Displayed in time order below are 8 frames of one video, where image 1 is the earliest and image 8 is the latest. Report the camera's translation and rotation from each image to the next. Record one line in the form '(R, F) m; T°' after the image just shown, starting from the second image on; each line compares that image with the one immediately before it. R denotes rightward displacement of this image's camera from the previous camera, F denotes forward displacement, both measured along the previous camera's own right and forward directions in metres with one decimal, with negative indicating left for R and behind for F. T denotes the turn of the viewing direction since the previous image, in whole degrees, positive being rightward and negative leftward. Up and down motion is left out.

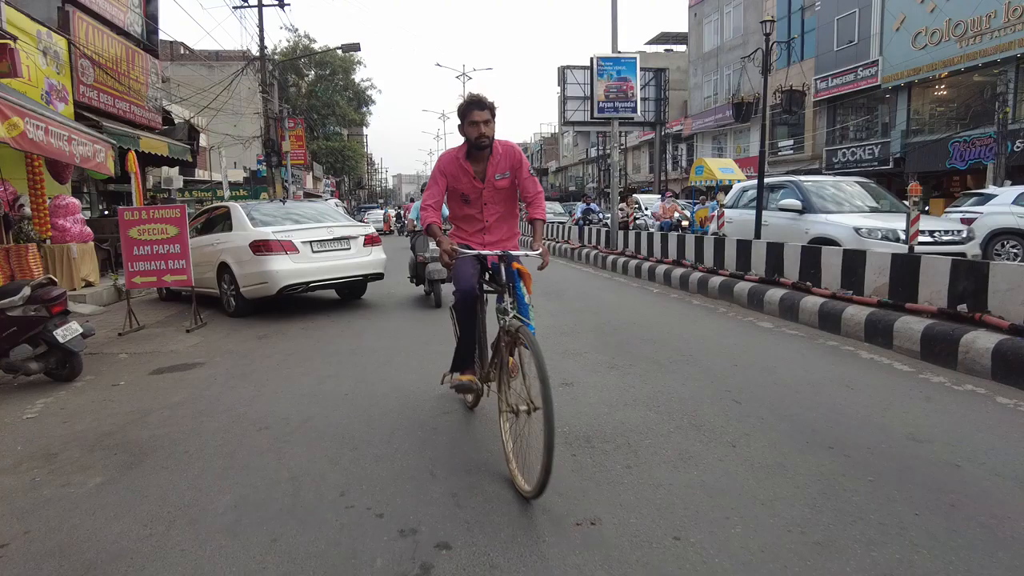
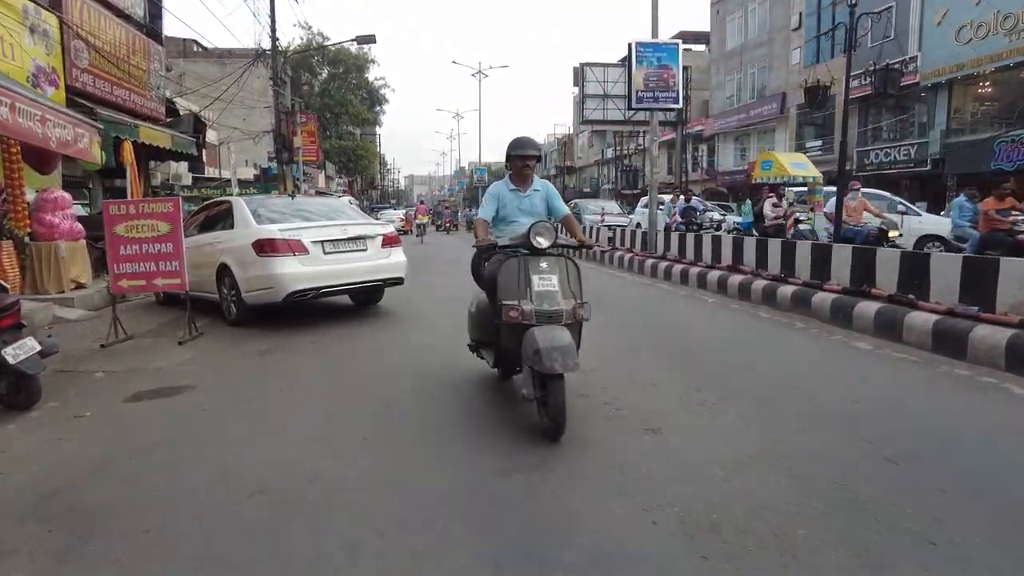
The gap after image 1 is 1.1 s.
(-0.3, +1.1) m; -1°
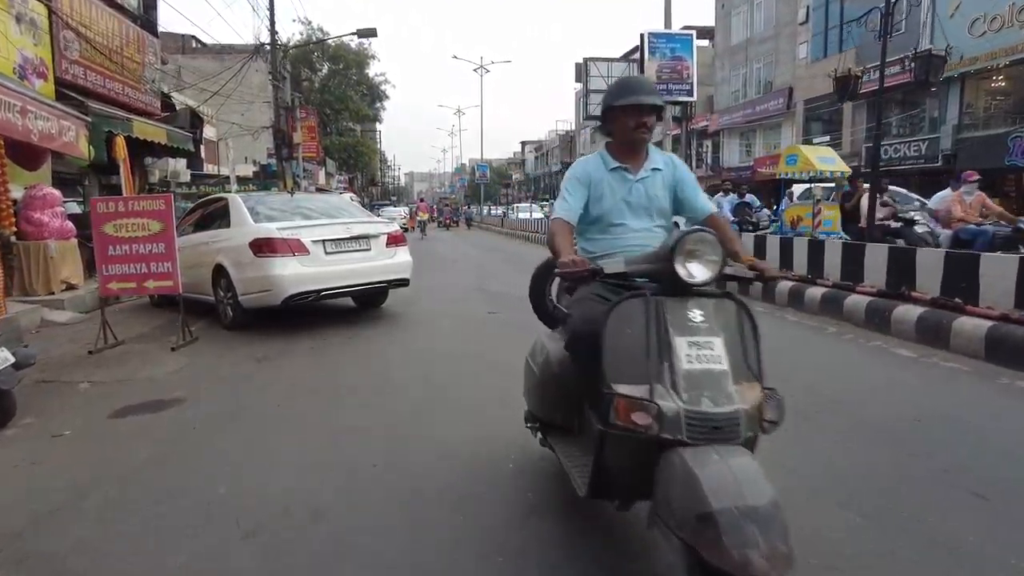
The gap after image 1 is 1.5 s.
(-0.1, +0.4) m; 0°
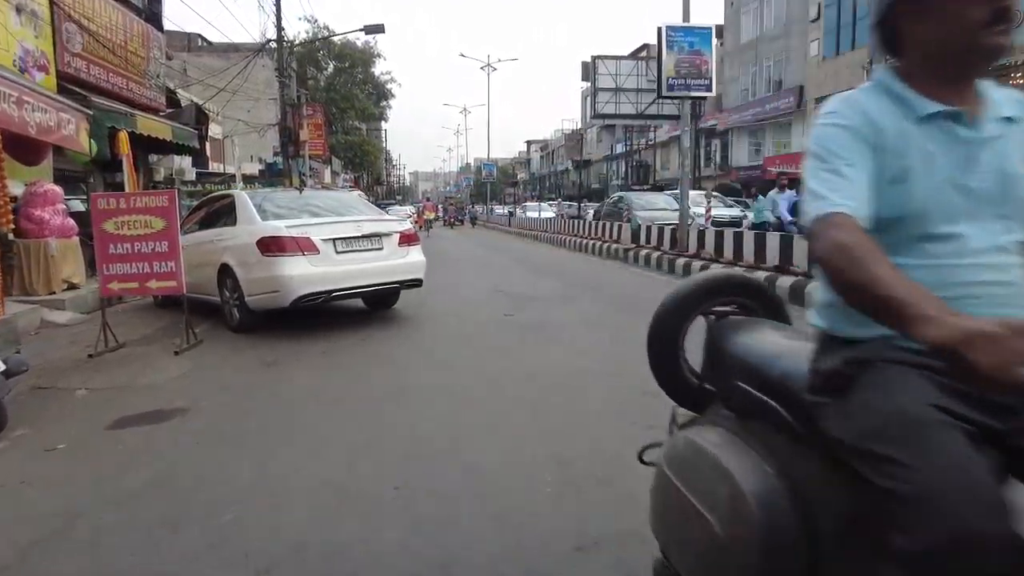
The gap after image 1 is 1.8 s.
(-0.2, +0.3) m; 0°
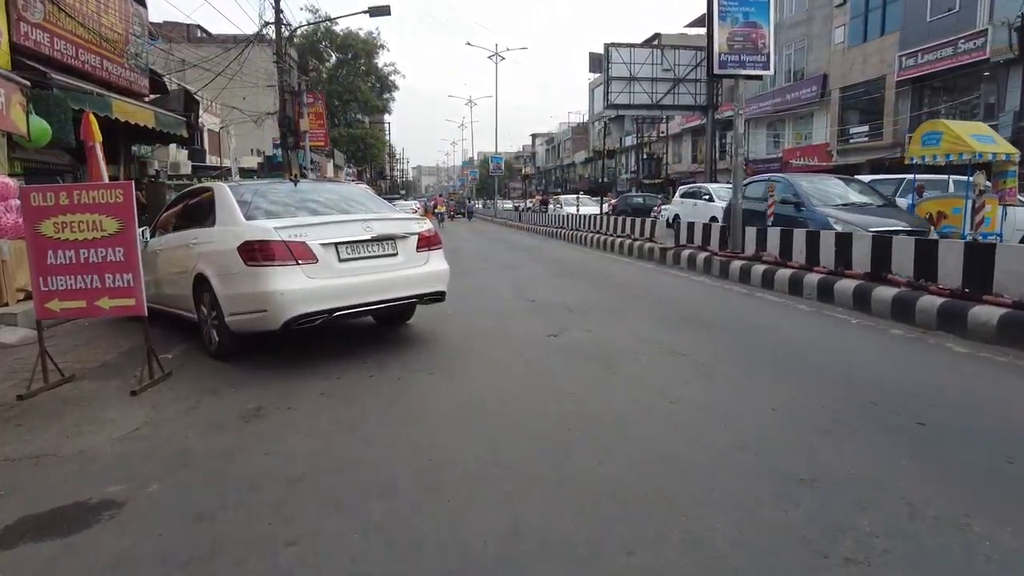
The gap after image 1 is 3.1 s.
(-0.4, +1.5) m; 0°
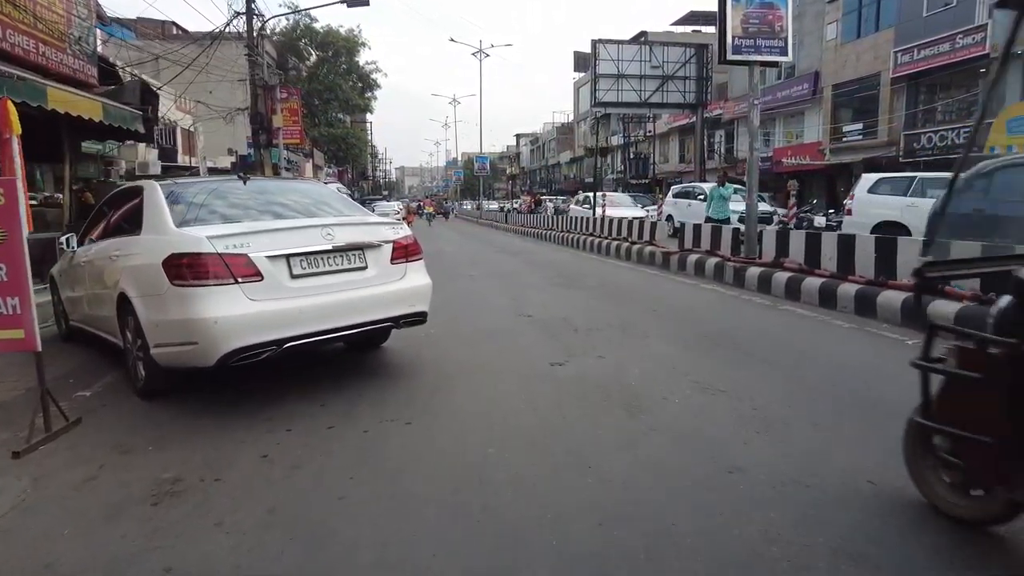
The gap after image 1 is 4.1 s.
(-0.1, +1.1) m; +1°
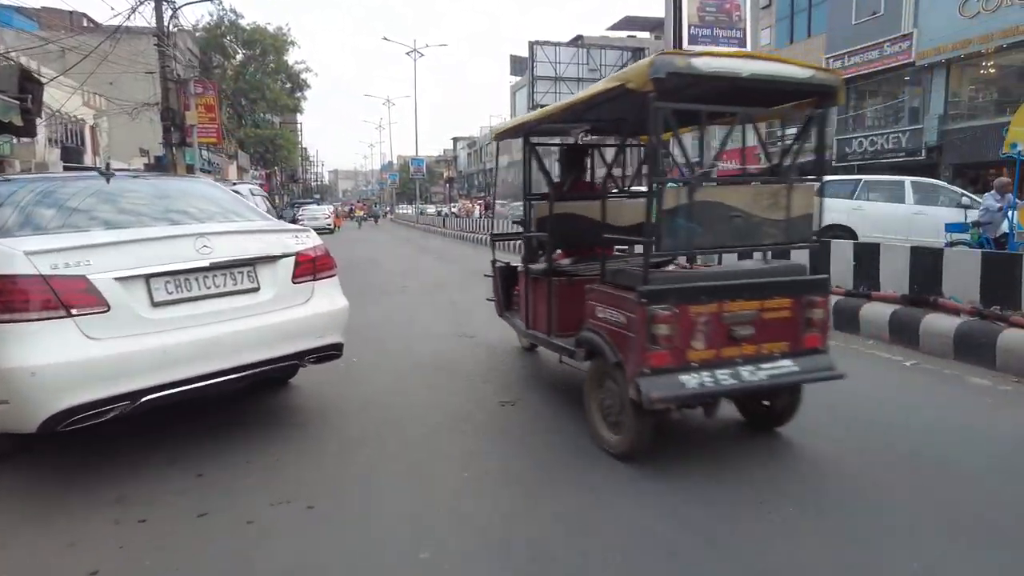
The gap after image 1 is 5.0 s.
(0.0, +1.0) m; +5°
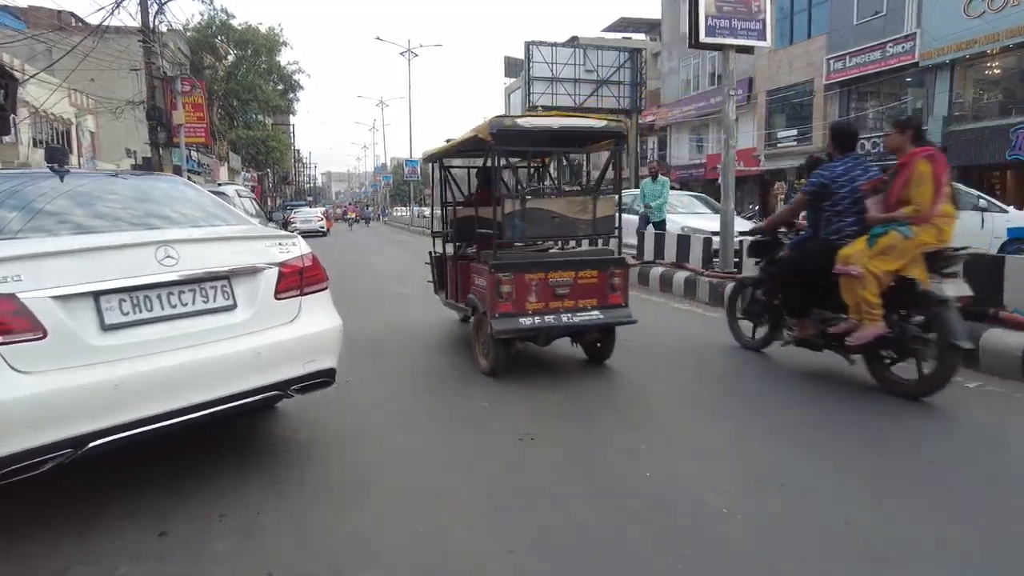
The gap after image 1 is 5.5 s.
(-0.1, +0.6) m; +1°
